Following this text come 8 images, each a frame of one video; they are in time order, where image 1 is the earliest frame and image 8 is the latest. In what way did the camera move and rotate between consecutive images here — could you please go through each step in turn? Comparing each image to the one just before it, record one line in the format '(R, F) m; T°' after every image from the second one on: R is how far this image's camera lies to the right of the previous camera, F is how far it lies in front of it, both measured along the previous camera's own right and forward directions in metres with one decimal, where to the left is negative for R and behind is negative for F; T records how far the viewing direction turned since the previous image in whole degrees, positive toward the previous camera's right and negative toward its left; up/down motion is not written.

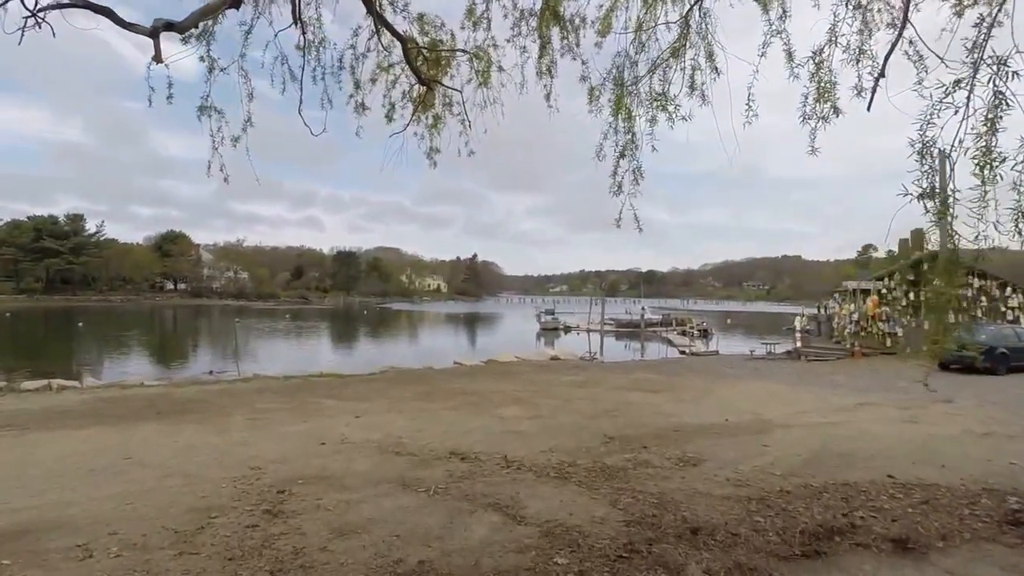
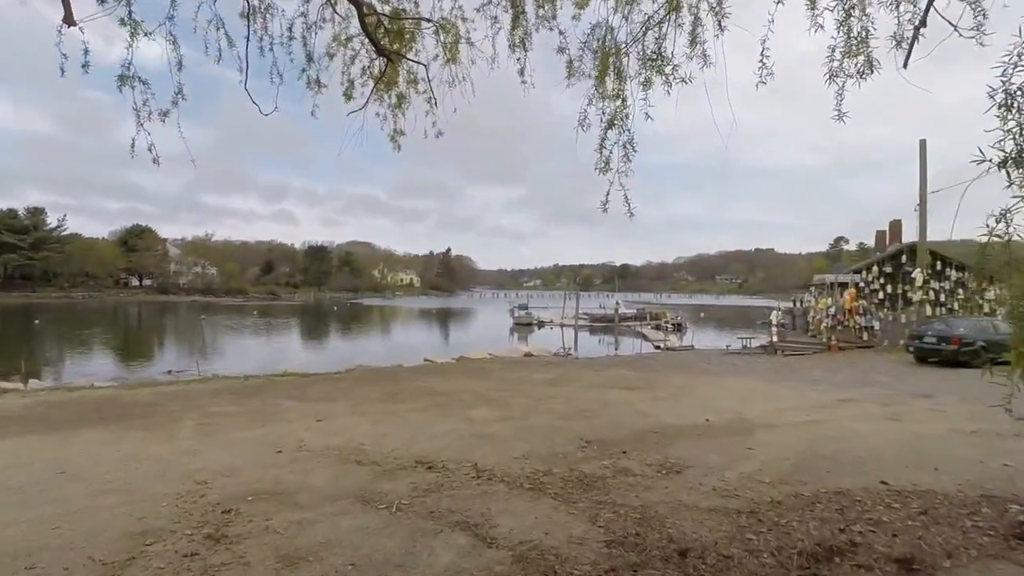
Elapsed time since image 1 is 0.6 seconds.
(+0.1, +0.5) m; +2°
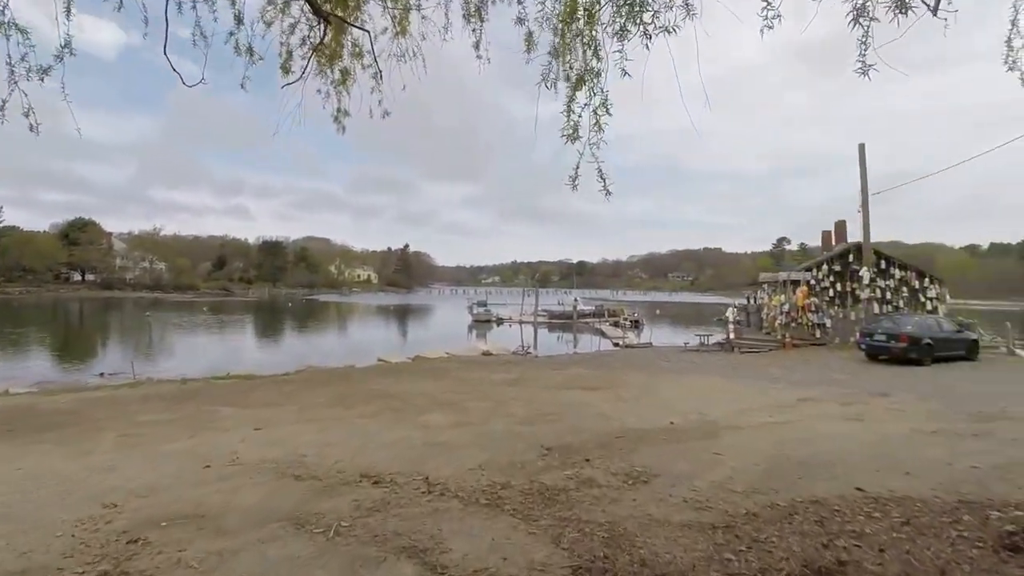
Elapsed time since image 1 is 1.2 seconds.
(0.0, +0.6) m; +4°
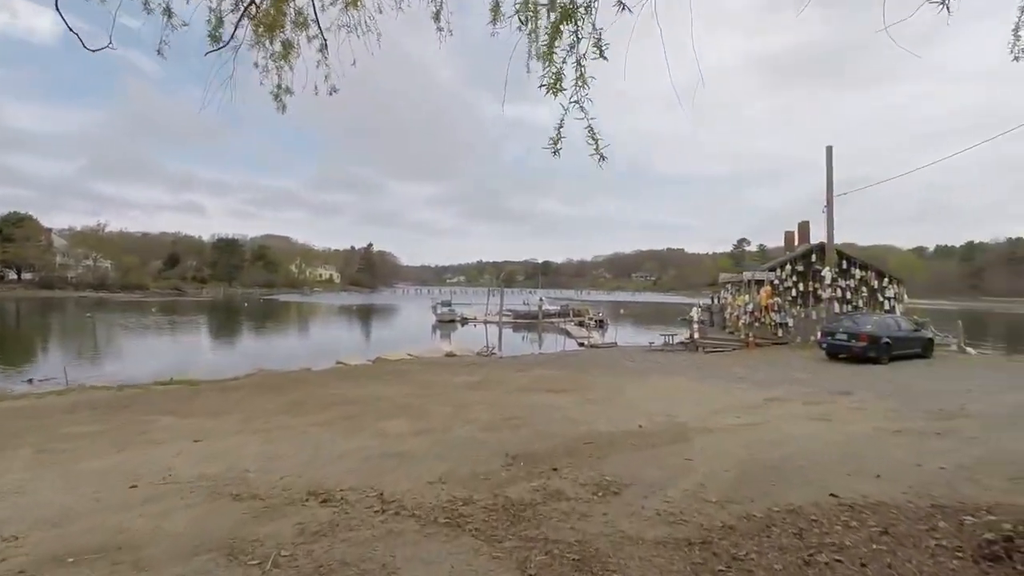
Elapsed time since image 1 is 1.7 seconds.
(0.0, +0.4) m; +3°
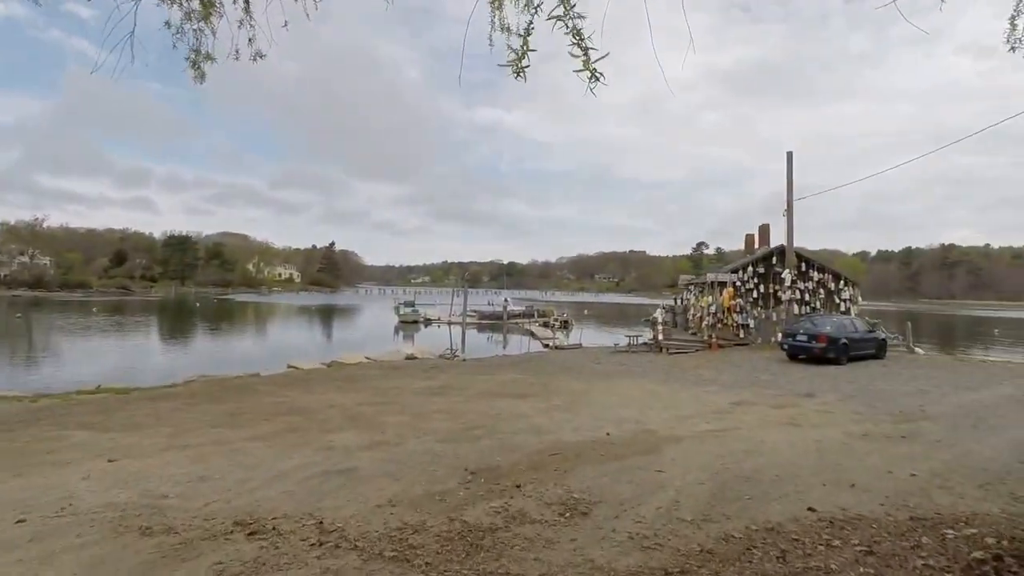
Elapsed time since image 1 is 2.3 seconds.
(0.0, +0.5) m; +4°
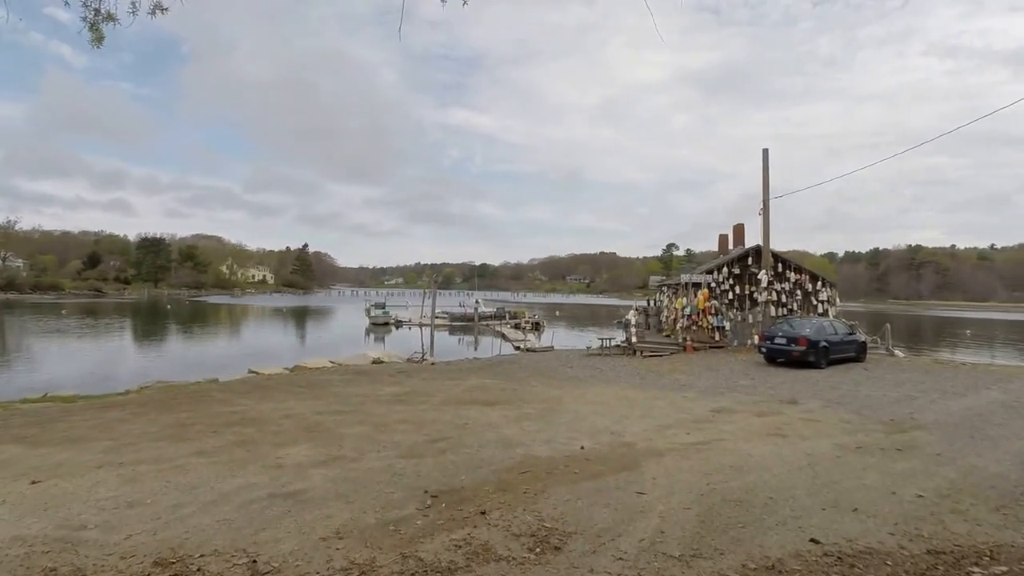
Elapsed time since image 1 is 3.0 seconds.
(+0.1, +0.7) m; +2°
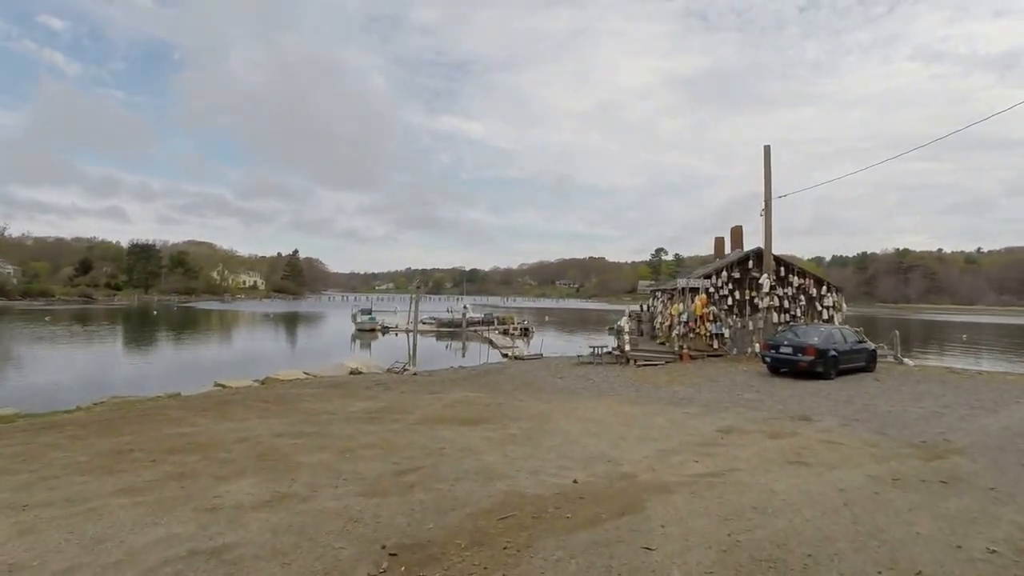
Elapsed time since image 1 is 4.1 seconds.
(+0.1, +1.2) m; +1°
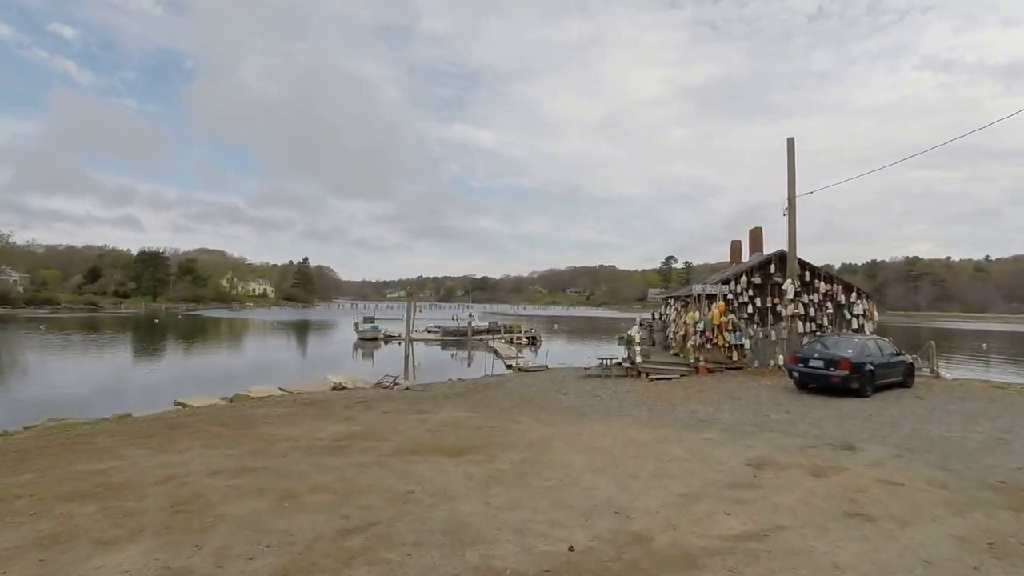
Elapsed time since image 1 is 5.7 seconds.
(+0.3, +1.6) m; -1°
